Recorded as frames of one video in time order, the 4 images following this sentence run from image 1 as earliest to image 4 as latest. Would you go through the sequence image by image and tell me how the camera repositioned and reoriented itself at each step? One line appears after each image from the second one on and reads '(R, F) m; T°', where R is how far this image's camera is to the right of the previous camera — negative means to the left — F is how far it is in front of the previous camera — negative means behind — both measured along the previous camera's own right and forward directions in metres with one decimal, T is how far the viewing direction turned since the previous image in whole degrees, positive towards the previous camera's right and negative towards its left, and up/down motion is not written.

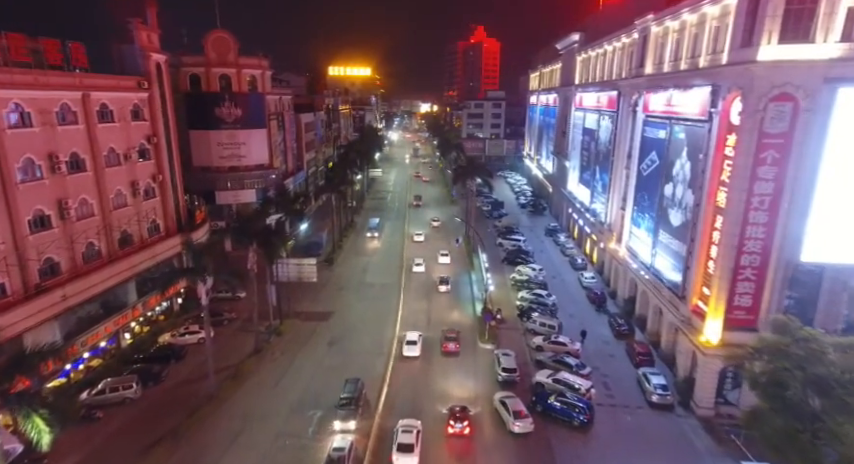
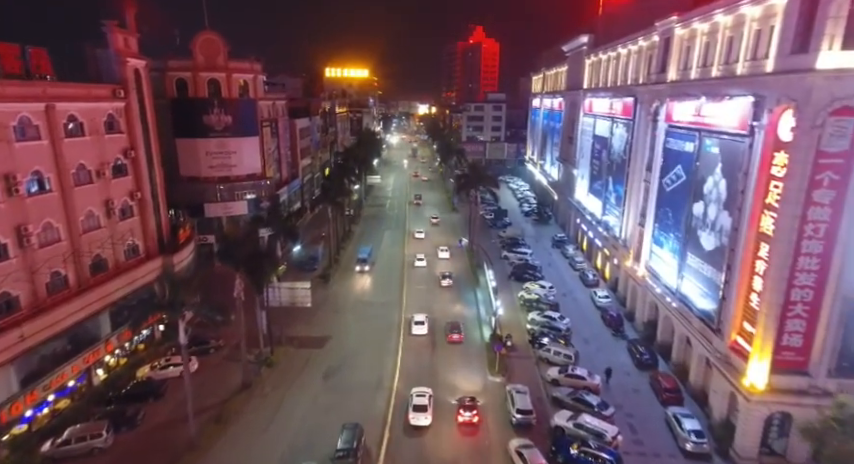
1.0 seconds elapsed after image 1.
(-0.4, +3.0) m; 0°
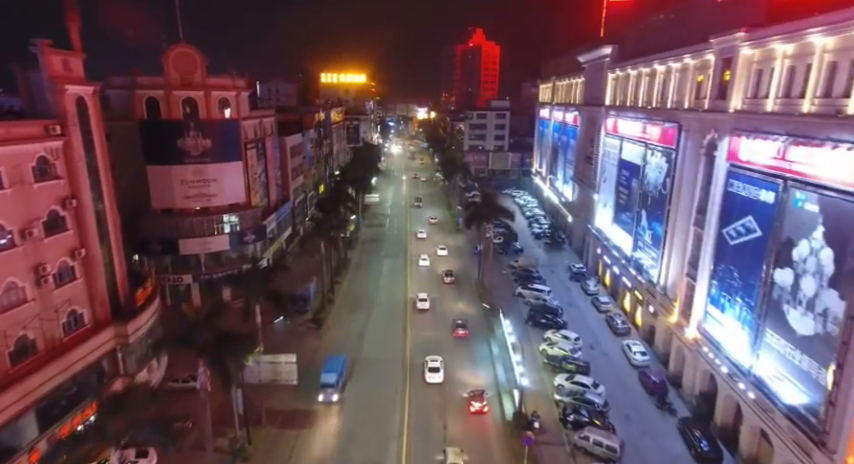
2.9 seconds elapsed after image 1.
(-0.7, +6.1) m; 0°
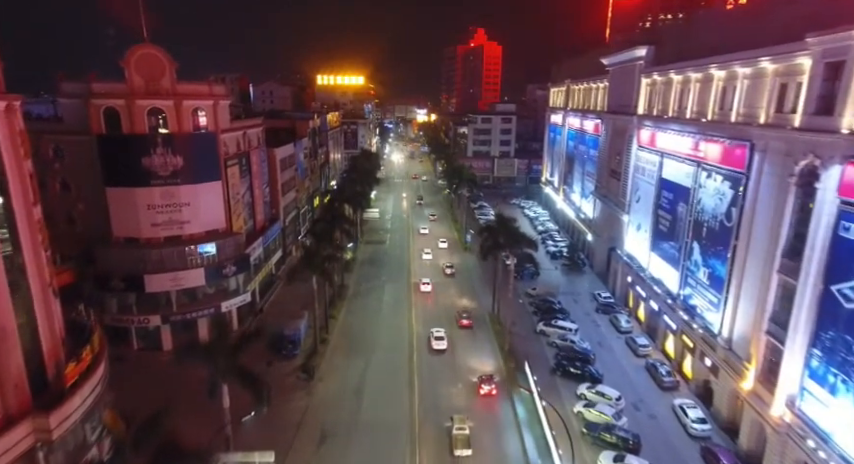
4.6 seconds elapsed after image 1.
(-0.8, +6.7) m; 0°
